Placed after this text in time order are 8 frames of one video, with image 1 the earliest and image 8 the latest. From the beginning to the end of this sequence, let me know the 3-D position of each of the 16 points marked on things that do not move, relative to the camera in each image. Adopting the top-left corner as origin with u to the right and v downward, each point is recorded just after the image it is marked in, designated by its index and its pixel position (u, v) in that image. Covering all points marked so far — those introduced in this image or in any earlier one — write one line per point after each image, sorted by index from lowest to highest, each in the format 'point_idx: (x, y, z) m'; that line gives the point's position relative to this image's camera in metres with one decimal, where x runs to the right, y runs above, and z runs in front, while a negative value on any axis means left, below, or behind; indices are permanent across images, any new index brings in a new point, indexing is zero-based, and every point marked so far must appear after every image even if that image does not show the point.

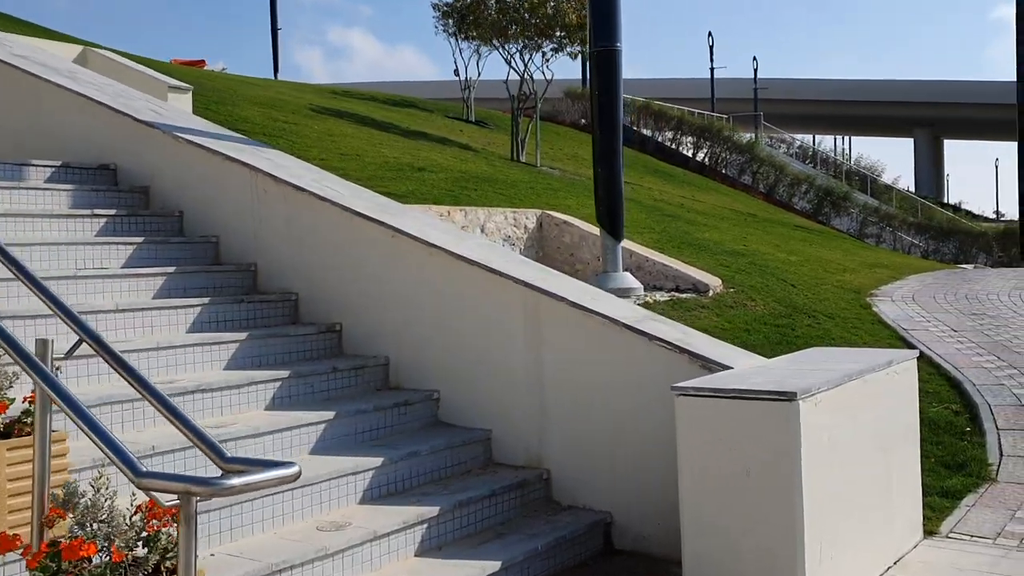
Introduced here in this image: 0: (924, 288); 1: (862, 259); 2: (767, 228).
0: (+5.3, 0.0, +12.5) m
1: (+6.0, +0.5, +16.7) m
2: (+4.9, +1.2, +18.8) m
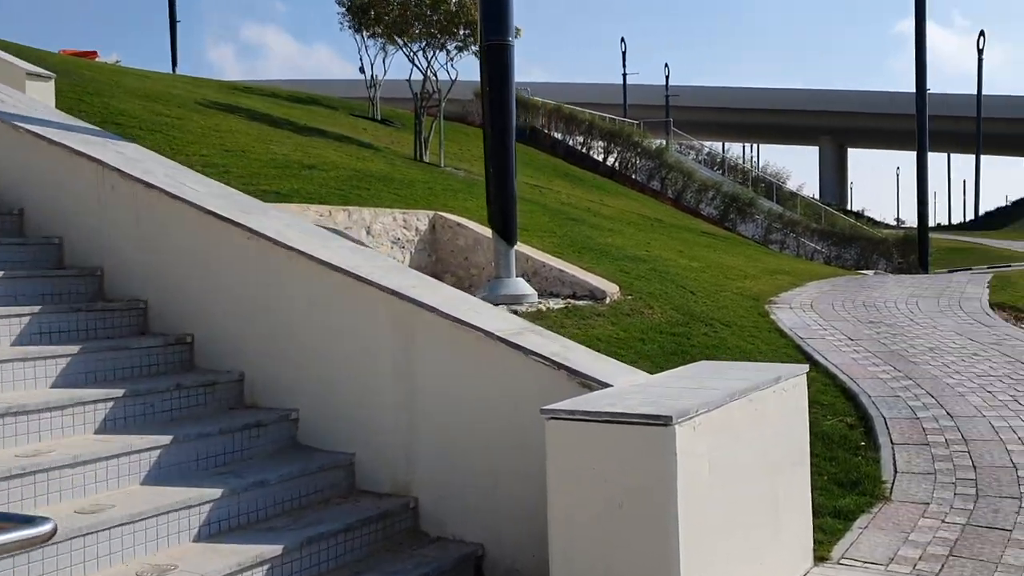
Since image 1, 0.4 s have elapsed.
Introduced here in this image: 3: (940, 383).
0: (+4.0, -0.1, +12.4) m
1: (+4.3, +0.4, +16.7) m
2: (+3.0, +1.1, +18.7) m
3: (+3.4, -0.7, +7.7) m
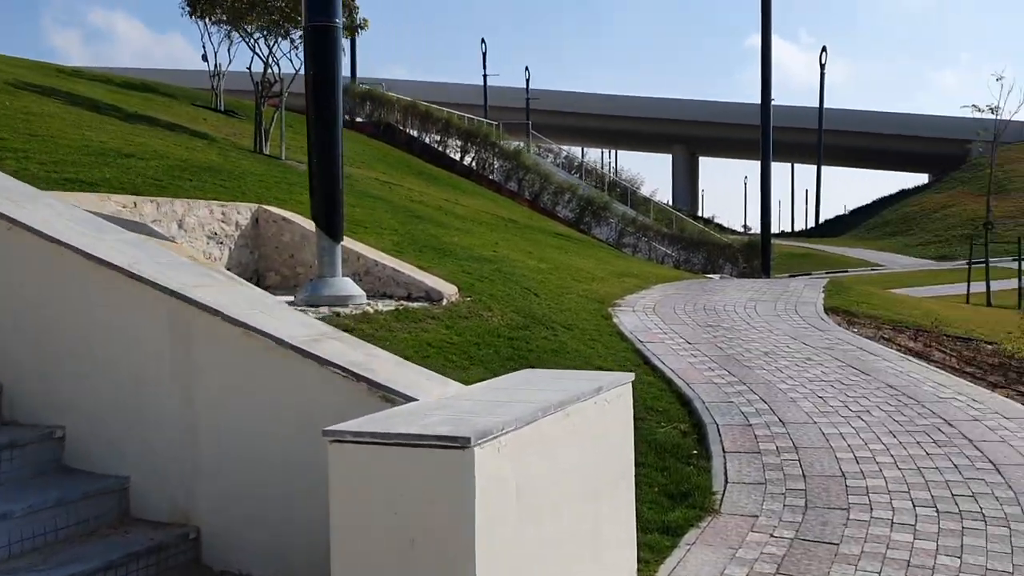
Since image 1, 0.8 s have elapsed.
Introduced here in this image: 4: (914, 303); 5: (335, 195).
0: (+2.0, -0.1, +12.3) m
1: (+1.7, +0.3, +16.6) m
2: (+0.2, +1.0, +18.4) m
3: (+2.1, -0.8, +7.6) m
4: (+5.8, -0.2, +13.9) m
5: (-1.4, +0.7, +7.6) m
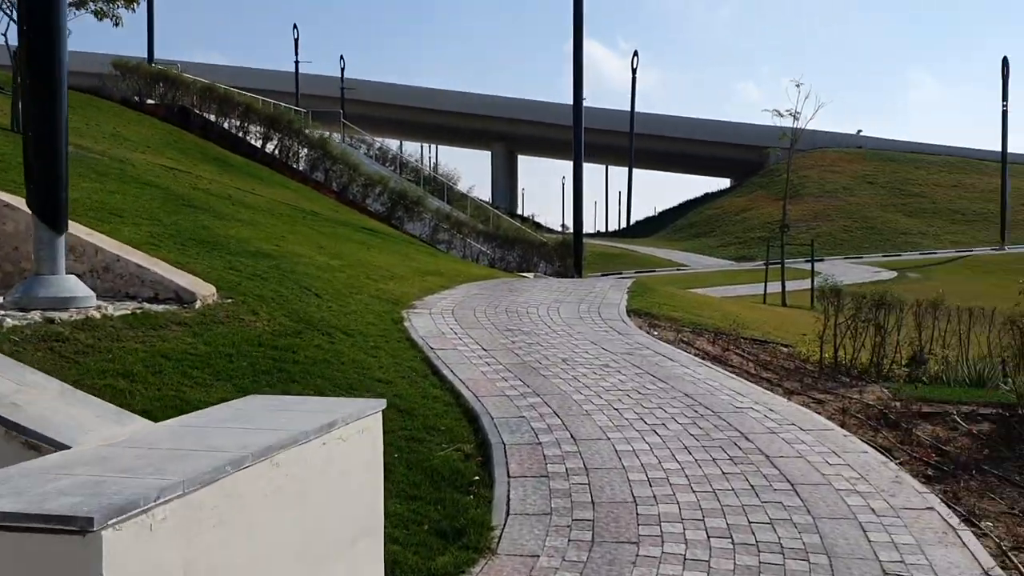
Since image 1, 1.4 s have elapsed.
0: (-0.5, -0.1, +11.5) m
1: (-1.6, +0.4, +15.8) m
2: (-3.4, +1.1, +17.2) m
3: (+0.4, -0.8, +7.0) m
4: (+3.0, -0.3, +13.8) m
5: (-3.0, +0.7, +6.4) m
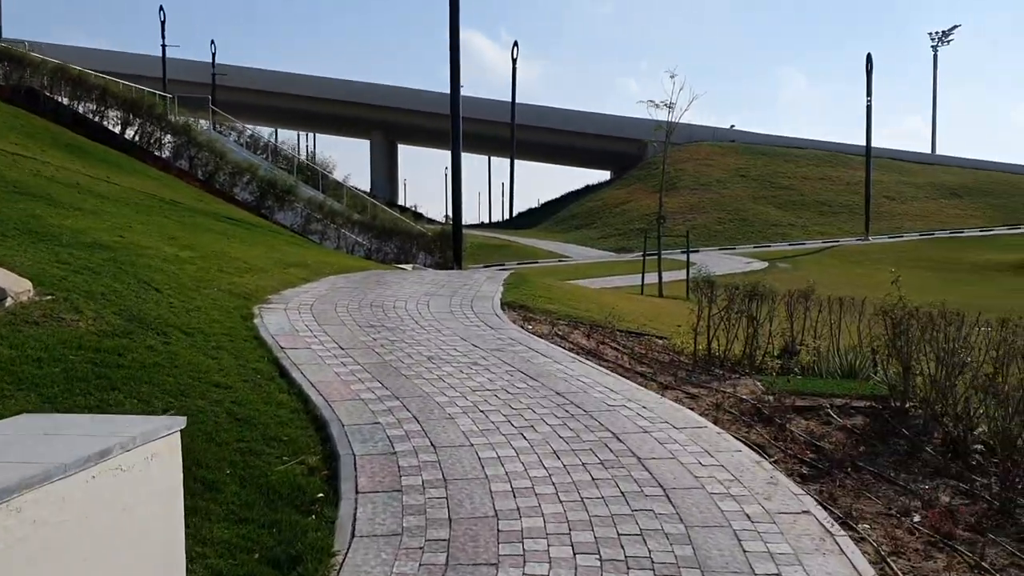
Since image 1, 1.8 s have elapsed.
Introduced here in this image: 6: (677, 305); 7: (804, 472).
0: (-2.0, 0.0, +10.9) m
1: (-3.6, +0.5, +14.9) m
2: (-5.6, +1.2, +16.1) m
3: (-0.5, -0.7, +6.4) m
4: (+1.2, -0.1, +13.6) m
5: (-3.9, +0.7, +5.4) m
6: (+2.7, -0.3, +16.1) m
7: (+1.7, -1.1, +5.6) m
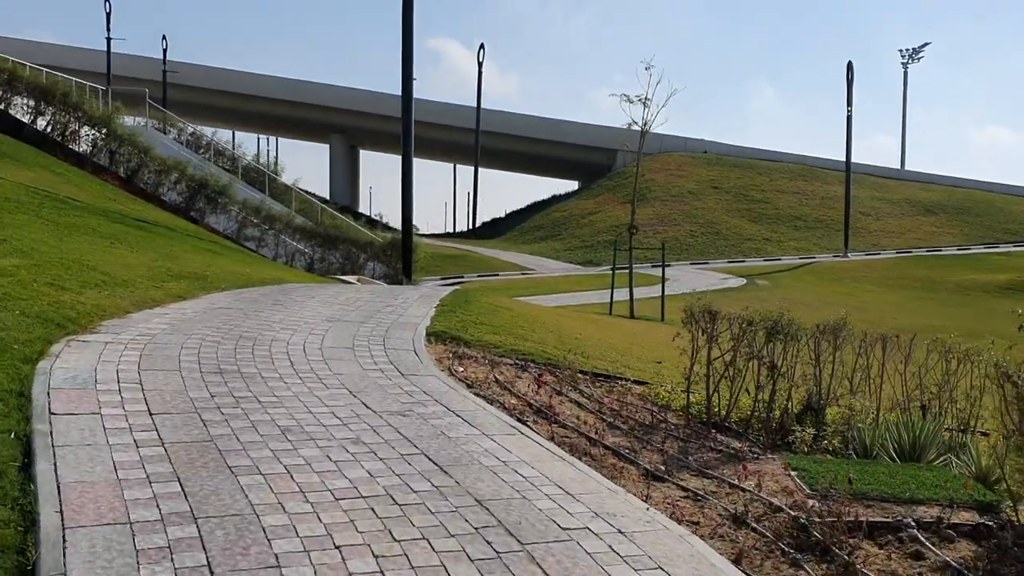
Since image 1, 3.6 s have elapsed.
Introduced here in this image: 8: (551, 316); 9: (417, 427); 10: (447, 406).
0: (-2.6, -0.2, +8.2) m
1: (-4.3, +0.3, +12.2) m
2: (-6.3, +1.0, +13.3) m
3: (-1.0, -0.9, +3.8) m
4: (+0.5, -0.4, +11.0) m
5: (-4.2, +0.6, +2.7) m
6: (+2.0, -0.6, +13.6) m
7: (+1.3, -1.2, +3.0) m
8: (+0.5, -0.3, +12.3) m
9: (-0.5, -0.7, +5.2) m
10: (-0.4, -0.7, +5.6) m
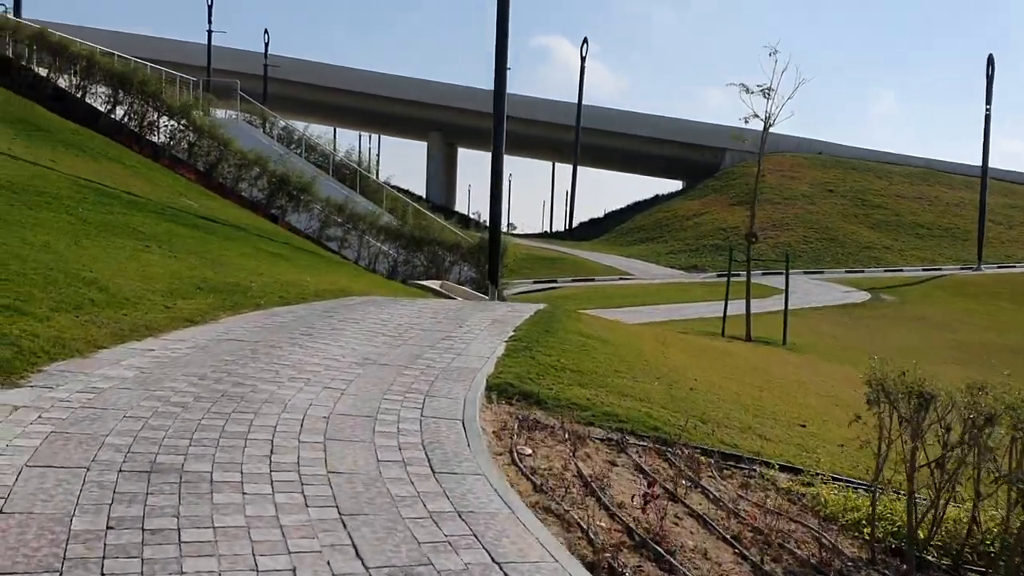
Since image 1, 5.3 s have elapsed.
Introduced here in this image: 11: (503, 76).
0: (-2.0, -0.4, +6.2) m
1: (-3.3, +0.1, +10.4) m
2: (-5.2, +0.9, +11.7) m
3: (-0.9, -1.1, +1.7) m
4: (+1.4, -0.7, +8.7) m
5: (-4.2, +0.5, +0.9) m
6: (+3.1, -0.9, +11.2) m
7: (+1.3, -1.5, +0.7) m
8: (+1.5, -0.6, +10.0) m
9: (-0.2, -1.0, +3.0) m
10: (0.0, -0.9, +3.5) m
11: (-0.2, +3.7, +17.1) m
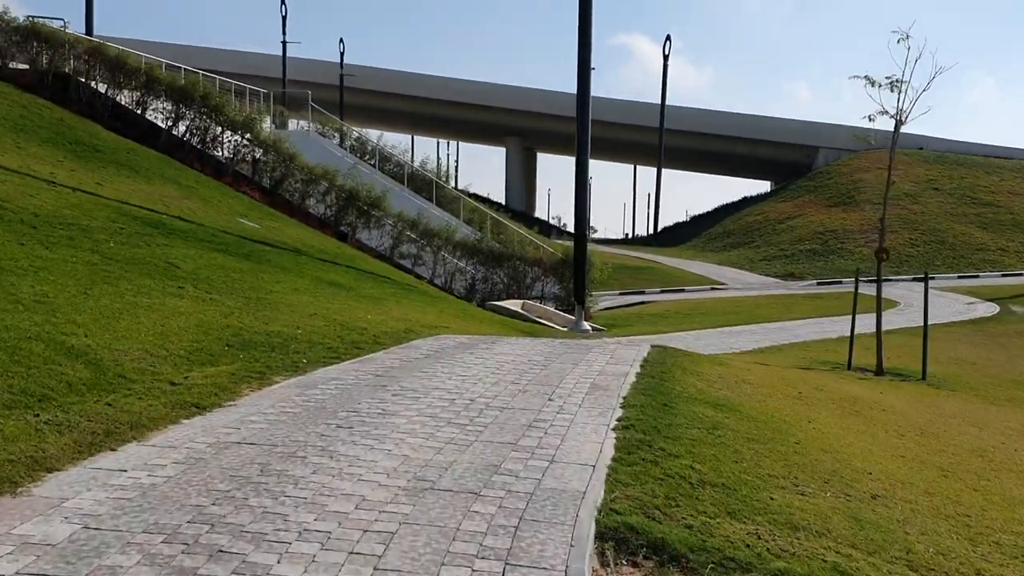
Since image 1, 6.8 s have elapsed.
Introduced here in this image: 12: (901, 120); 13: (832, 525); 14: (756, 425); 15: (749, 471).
0: (-1.5, -0.8, +4.5) m
1: (-2.4, -0.3, +8.7) m
2: (-4.2, +0.4, +10.2) m
3: (-0.7, -1.5, -0.1) m
4: (+2.1, -1.0, +6.7) m
5: (-4.1, +0.1, -0.7) m
6: (+4.0, -1.3, +8.9) m
7: (+1.4, -1.9, -1.3) m
8: (+2.3, -1.0, +8.0) m
9: (+0.1, -1.4, +1.1) m
10: (+0.3, -1.3, +1.5) m
11: (+1.2, +3.3, +15.1) m
12: (+5.6, +2.4, +14.0) m
13: (+1.5, -1.1, +4.6) m
14: (+1.6, -0.9, +6.5) m
15: (+1.2, -1.0, +5.2) m
